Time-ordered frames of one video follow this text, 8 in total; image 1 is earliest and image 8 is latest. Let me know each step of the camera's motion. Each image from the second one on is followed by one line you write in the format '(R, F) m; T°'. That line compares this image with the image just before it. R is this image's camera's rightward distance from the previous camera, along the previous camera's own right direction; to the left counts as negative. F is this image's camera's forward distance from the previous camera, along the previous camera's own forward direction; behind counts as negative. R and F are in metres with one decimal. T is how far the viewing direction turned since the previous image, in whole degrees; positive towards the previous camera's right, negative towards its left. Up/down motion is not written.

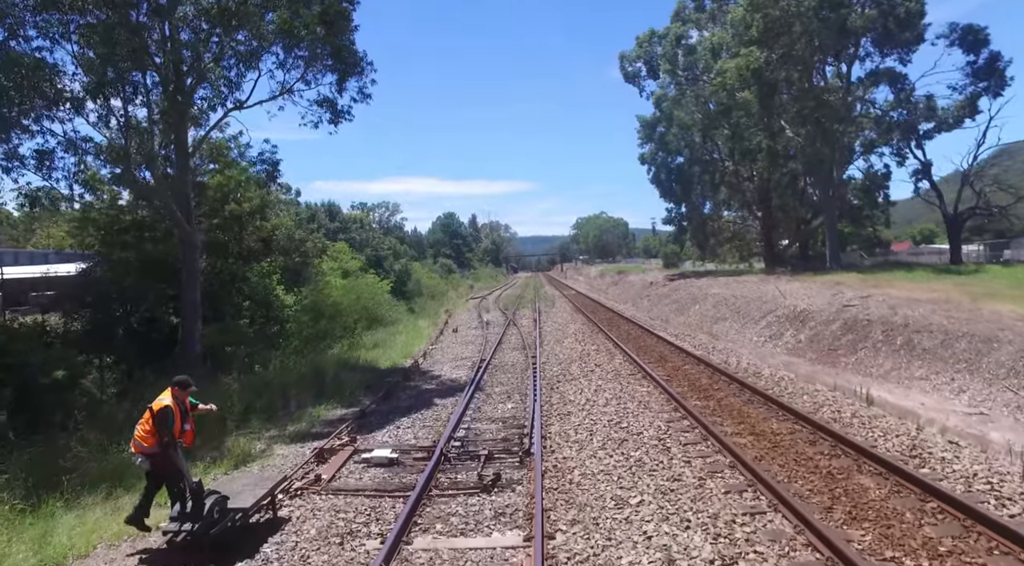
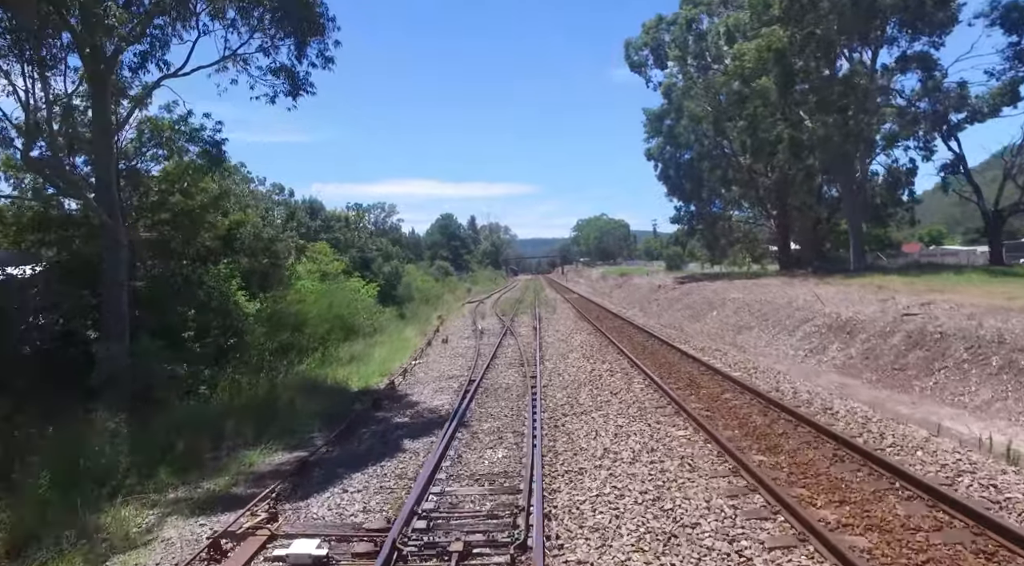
(+0.1, +3.3) m; 0°
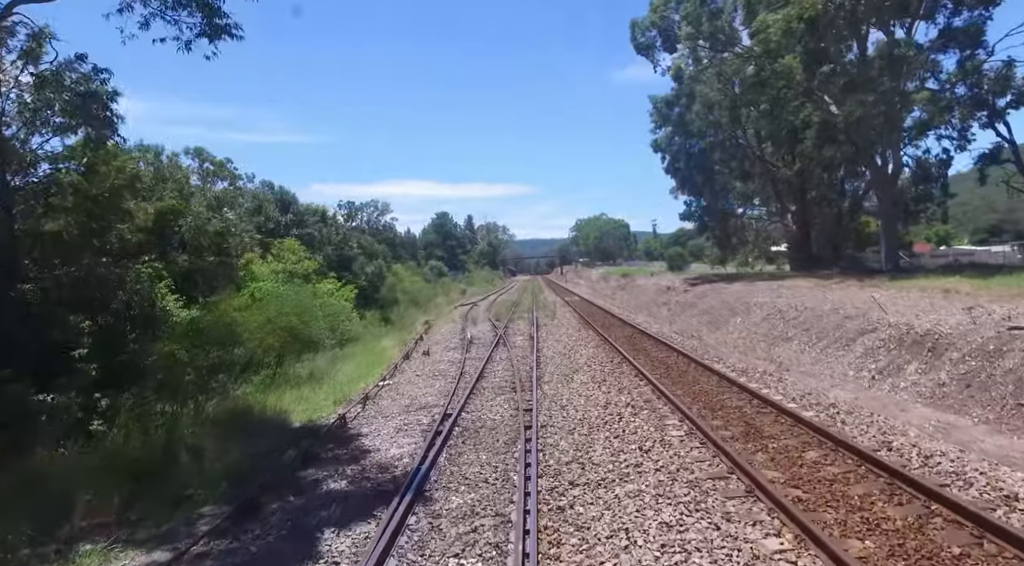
(+0.2, +4.0) m; 0°
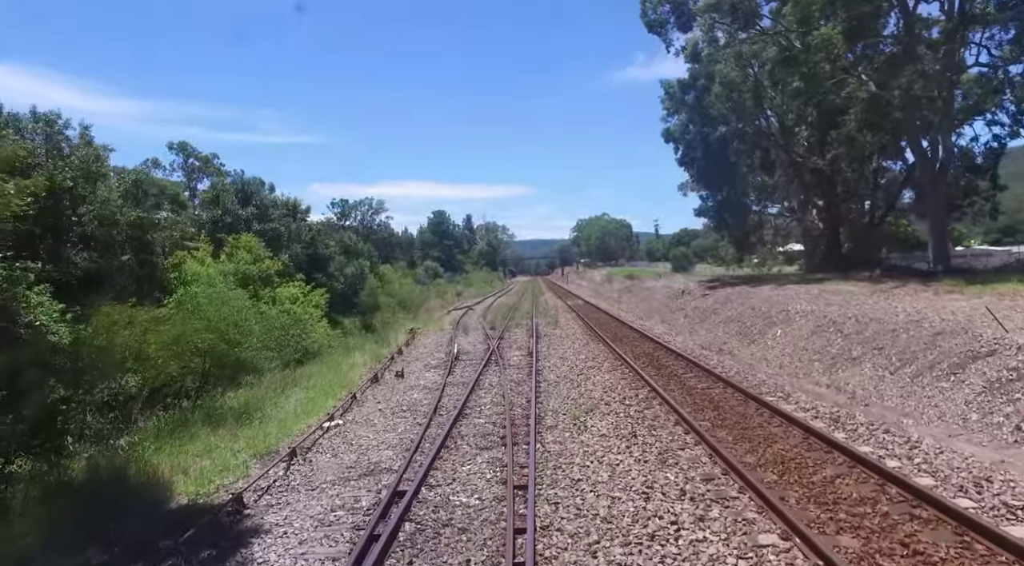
(+0.2, +4.5) m; 0°
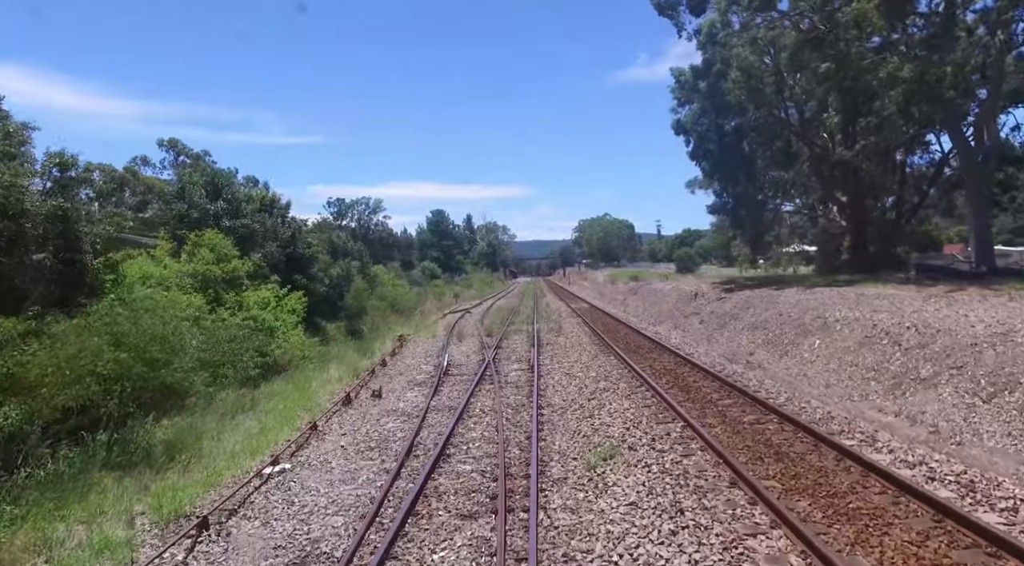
(+0.1, +3.0) m; 0°
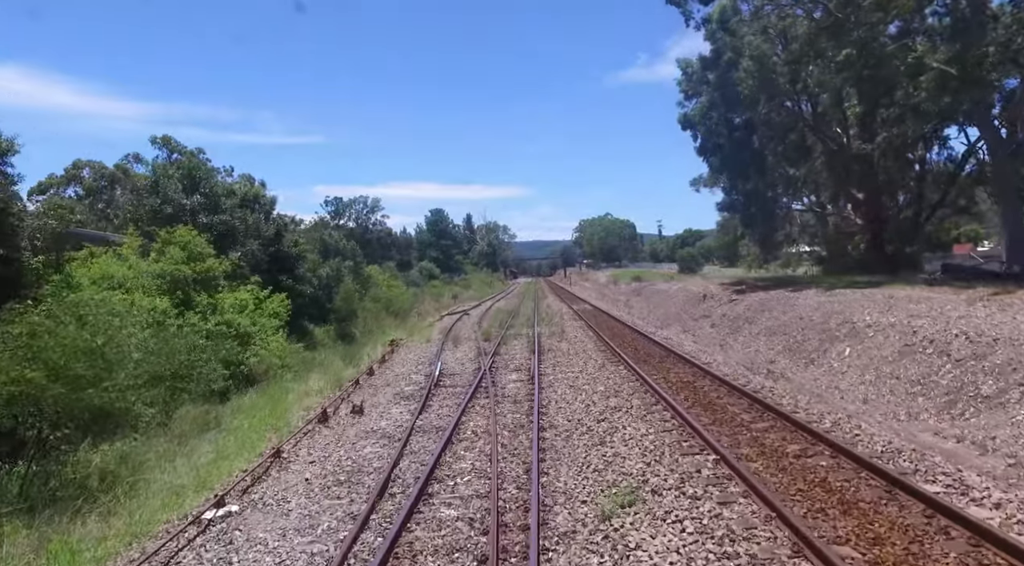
(+0.1, +1.9) m; 0°
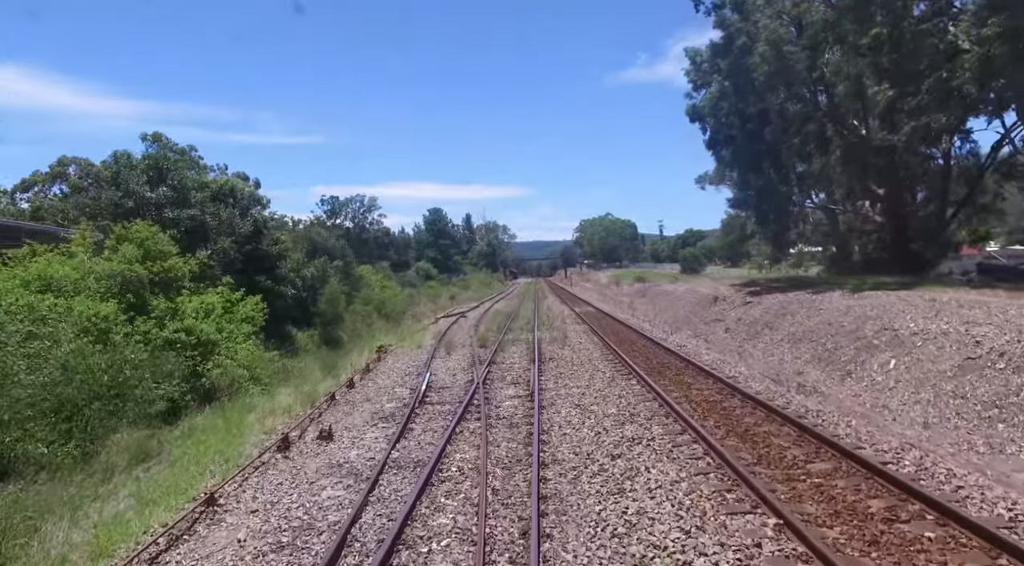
(+0.1, +2.3) m; 0°
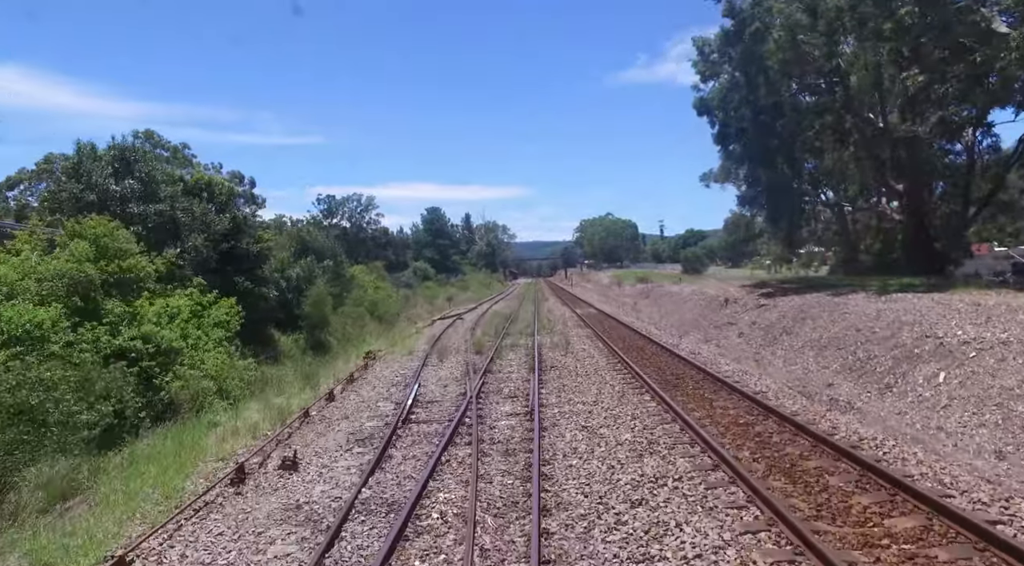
(+0.1, +1.9) m; 0°
